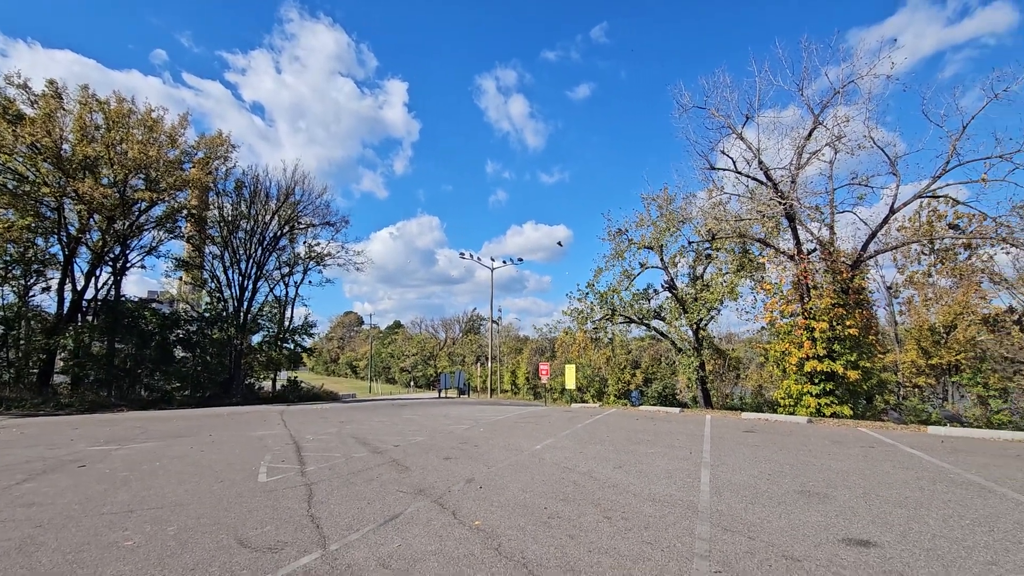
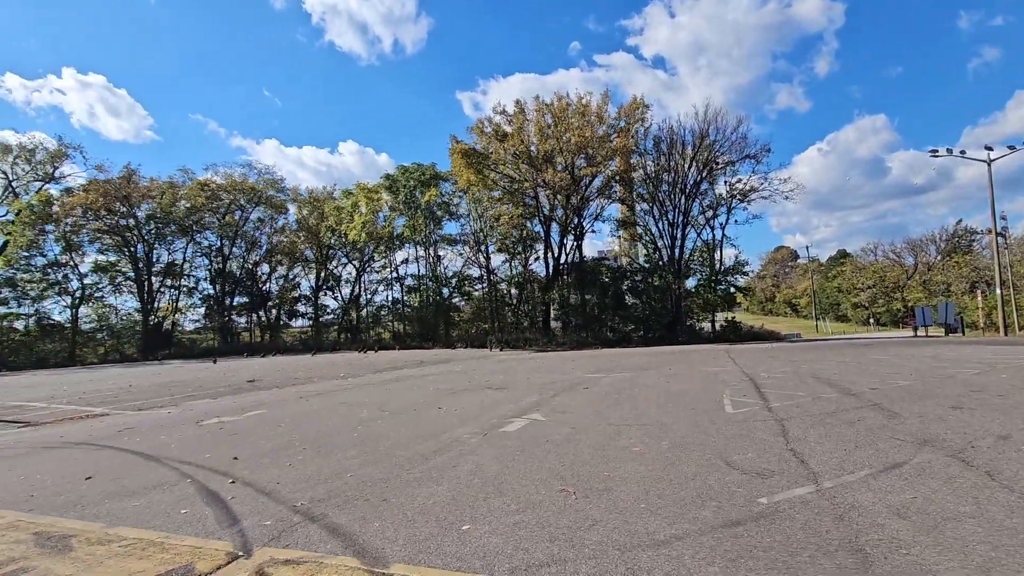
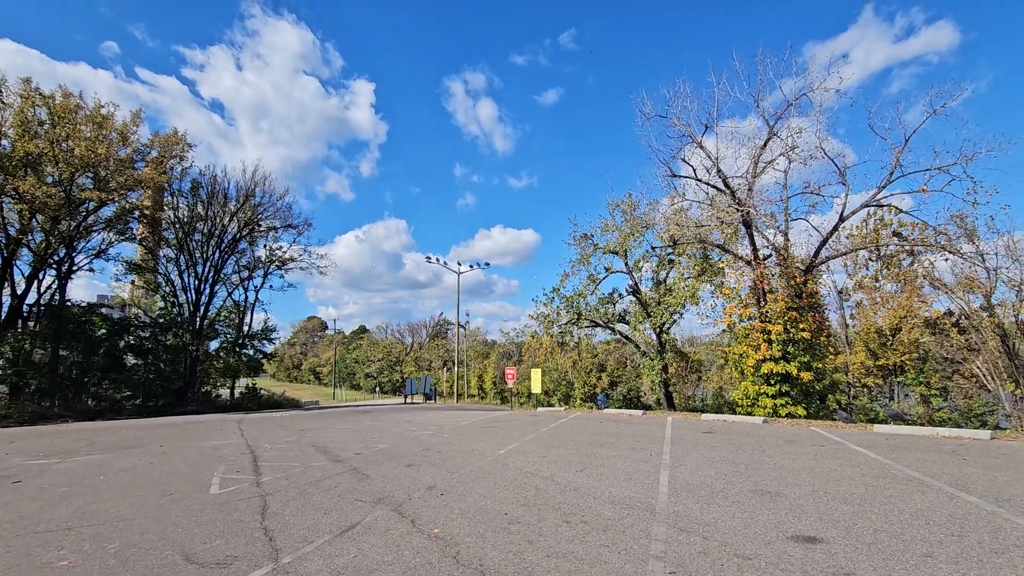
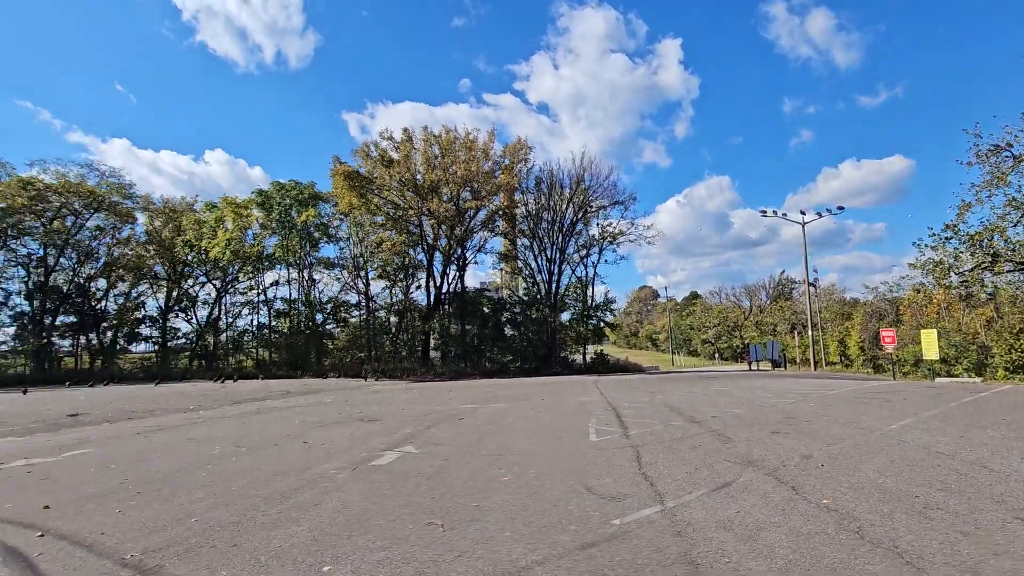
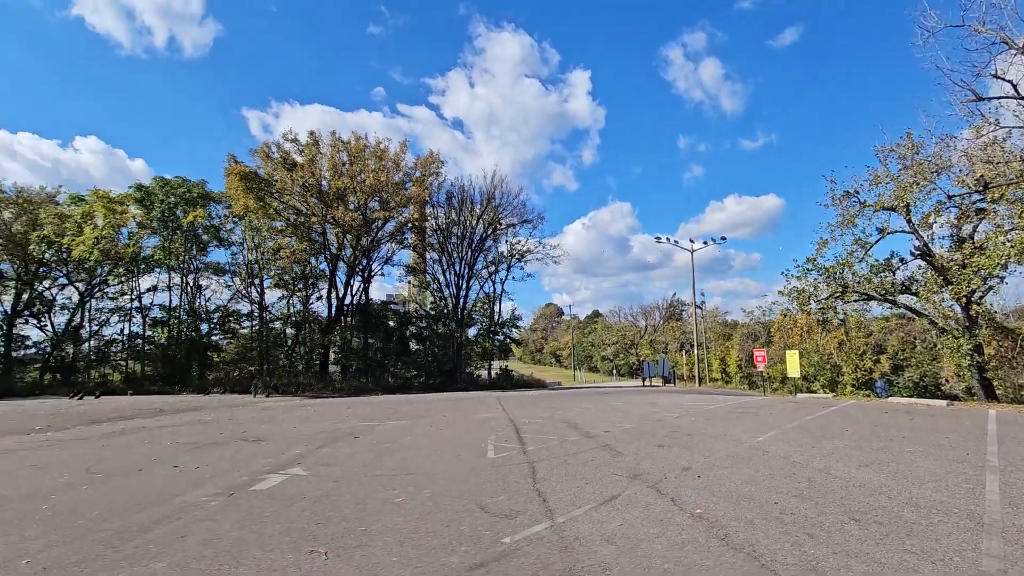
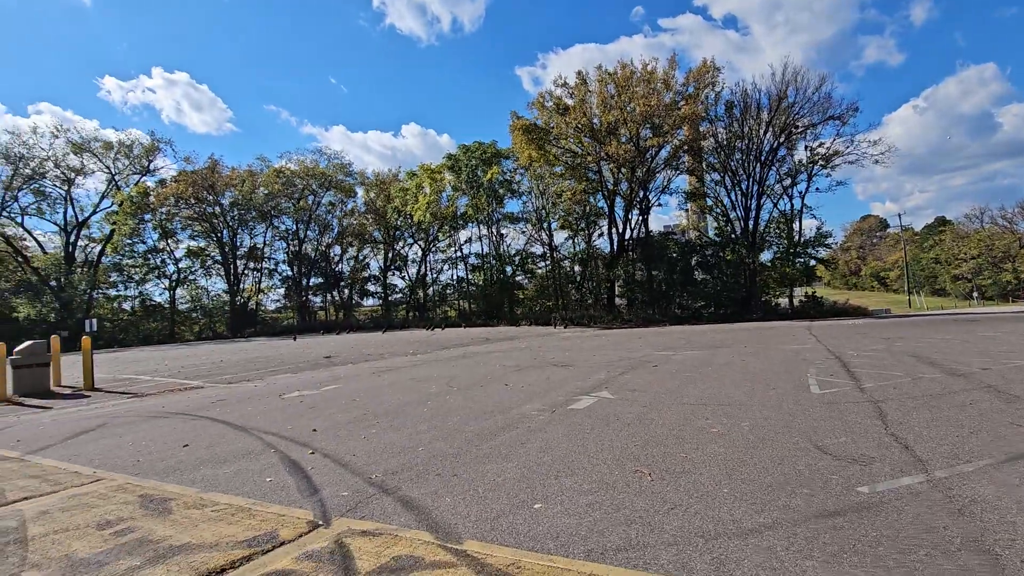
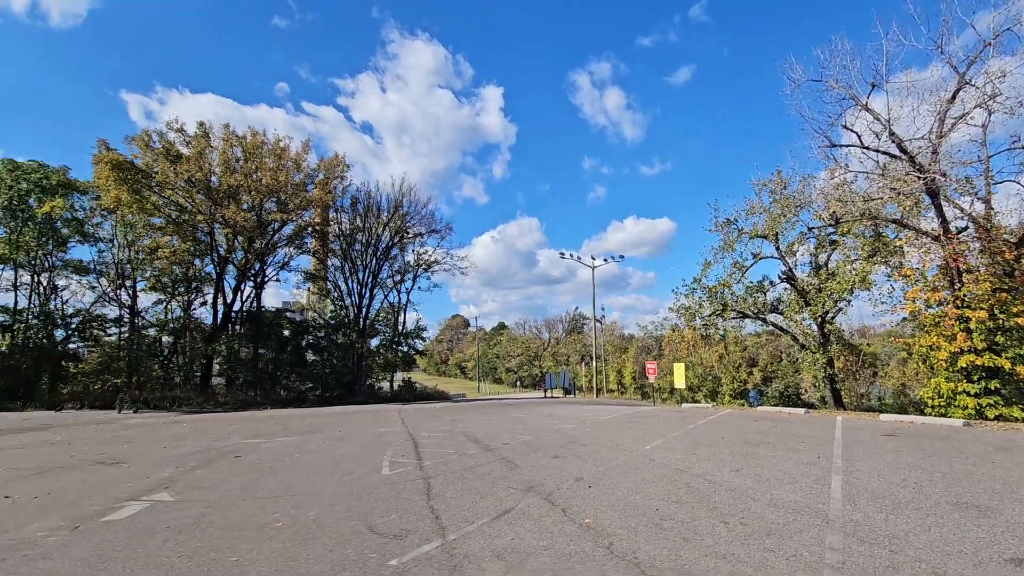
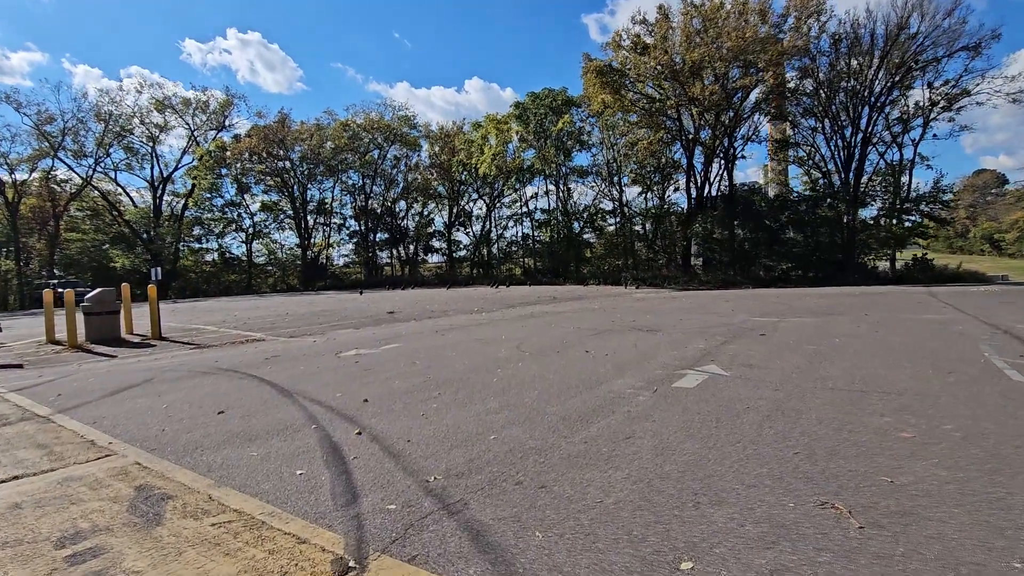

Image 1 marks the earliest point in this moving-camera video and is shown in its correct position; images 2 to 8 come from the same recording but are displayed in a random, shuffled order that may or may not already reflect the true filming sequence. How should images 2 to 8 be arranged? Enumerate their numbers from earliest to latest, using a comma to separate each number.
3, 7, 5, 4, 2, 6, 8
